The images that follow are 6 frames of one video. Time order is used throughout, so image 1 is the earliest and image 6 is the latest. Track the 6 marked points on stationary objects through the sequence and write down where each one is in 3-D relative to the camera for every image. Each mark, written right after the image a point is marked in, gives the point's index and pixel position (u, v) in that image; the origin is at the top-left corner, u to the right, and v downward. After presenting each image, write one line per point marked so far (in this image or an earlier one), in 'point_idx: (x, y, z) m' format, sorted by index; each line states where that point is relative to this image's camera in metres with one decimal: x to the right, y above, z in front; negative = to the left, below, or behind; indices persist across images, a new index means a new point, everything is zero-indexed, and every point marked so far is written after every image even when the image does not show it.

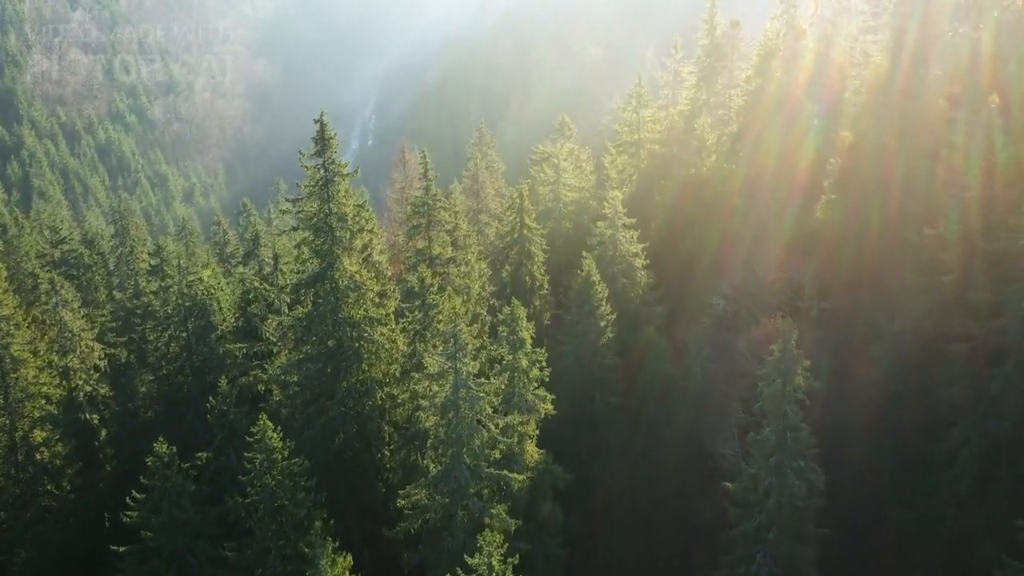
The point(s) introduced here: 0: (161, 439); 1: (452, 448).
0: (-7.0, -3.0, +20.0) m
1: (-1.2, -3.2, +19.9) m
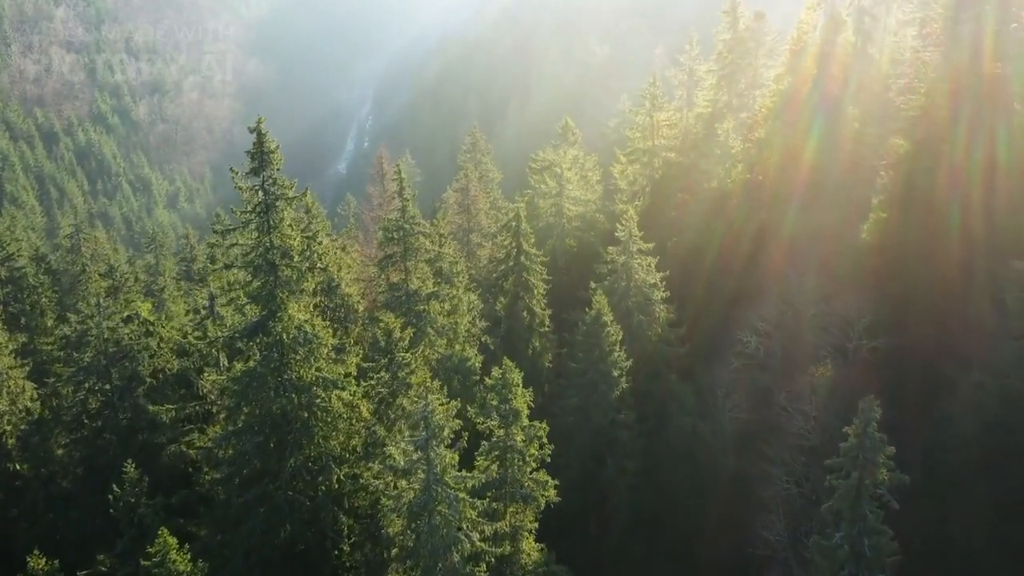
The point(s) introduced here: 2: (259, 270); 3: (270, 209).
0: (-7.1, -4.0, +15.0) m
1: (-1.3, -4.1, +15.0) m
2: (-4.5, +0.3, +17.9) m
3: (-4.2, +1.4, +17.7) m
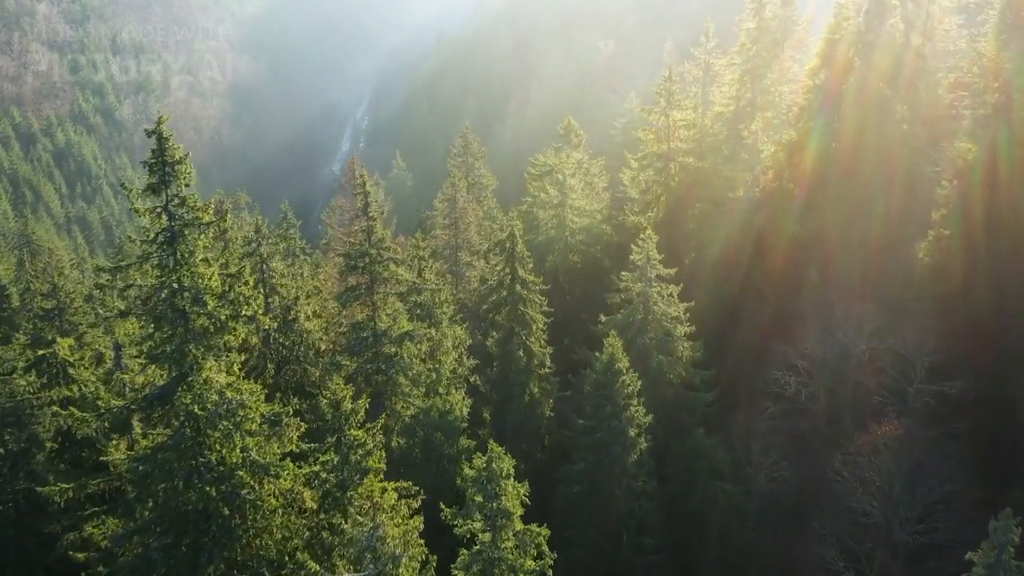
0: (-7.3, -4.7, +10.6) m
1: (-1.5, -4.9, +10.5) m
2: (-4.6, -0.4, +13.4) m
3: (-4.4, +0.7, +13.2) m
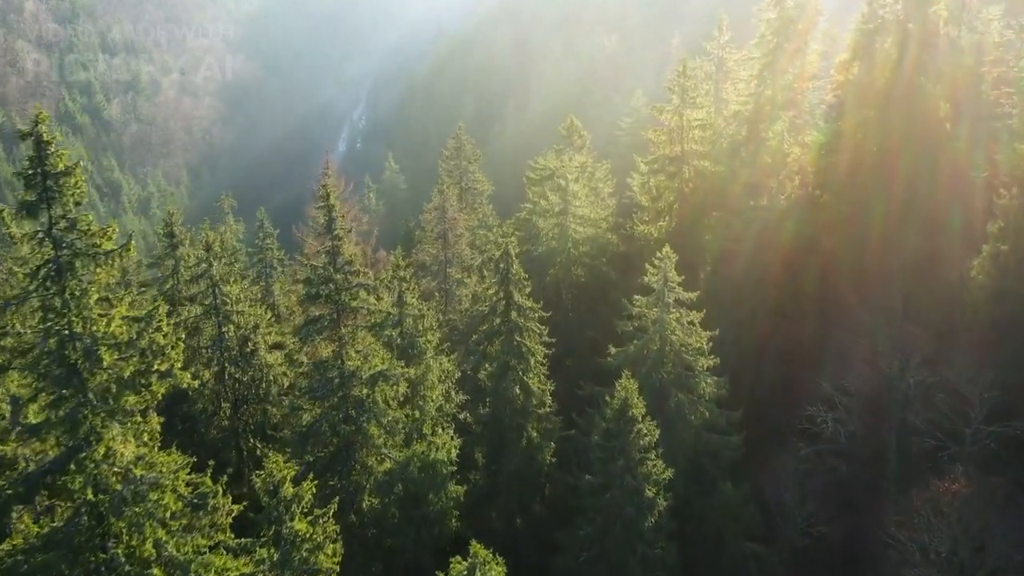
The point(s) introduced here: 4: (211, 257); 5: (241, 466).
0: (-7.4, -5.2, +7.5) m
1: (-1.6, -5.4, +7.4) m
2: (-4.7, -0.9, +10.4) m
3: (-4.5, +0.2, +10.1) m
4: (-5.2, +0.5, +17.2) m
5: (-5.2, -3.4, +19.3) m
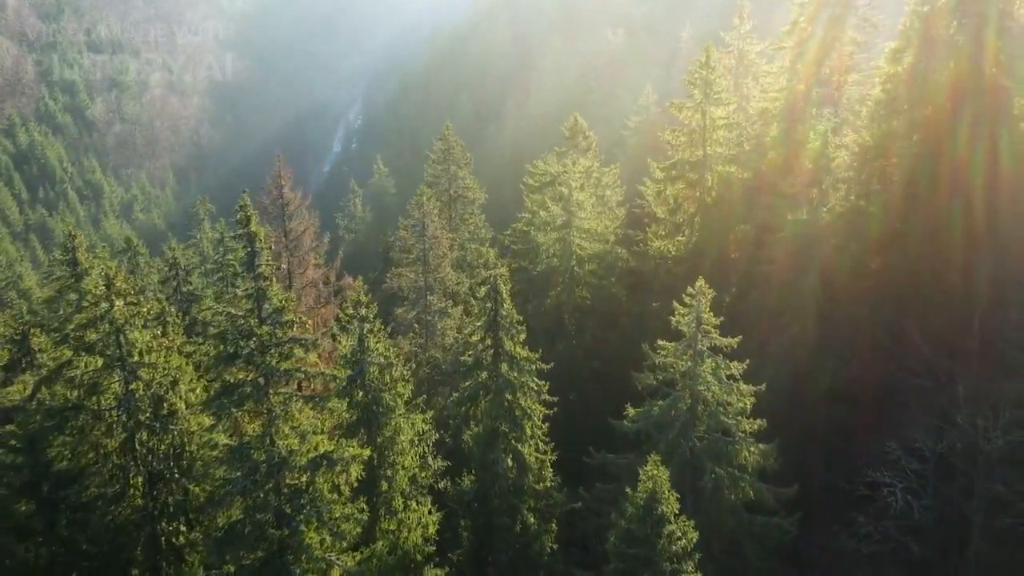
0: (-7.5, -5.8, +3.5) m
1: (-1.7, -6.0, +3.4) m
2: (-4.9, -1.5, +6.3) m
3: (-4.6, -0.5, +6.1) m
4: (-5.3, -0.1, +13.2) m
5: (-5.4, -4.1, +15.2) m
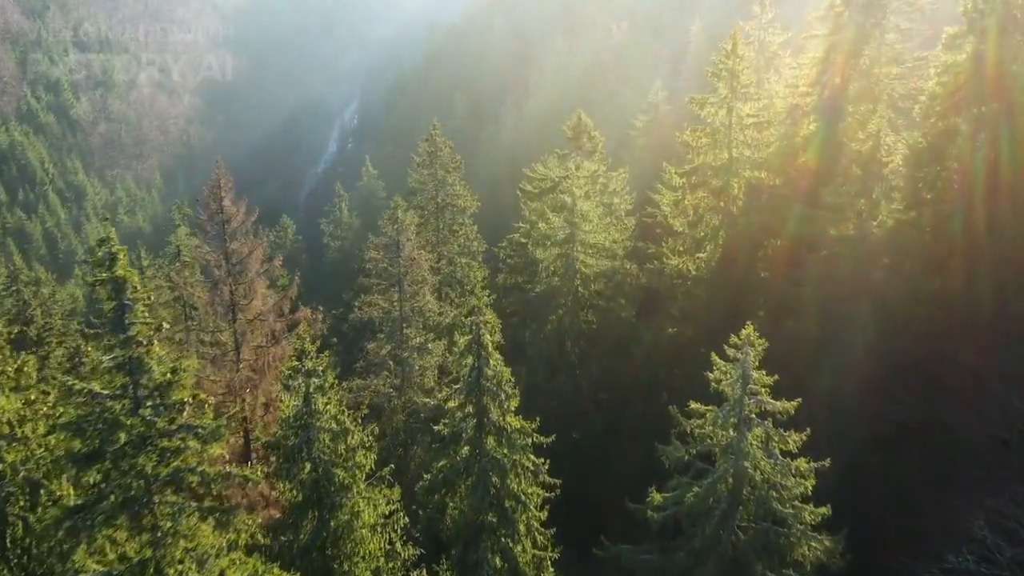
0: (-7.7, -6.4, 0.0) m
1: (-1.9, -6.5, 0.0) m
2: (-5.0, -2.1, +2.9) m
3: (-4.8, -1.0, +2.6) m
4: (-5.4, -0.6, +9.7) m
5: (-5.5, -4.6, +11.8) m
